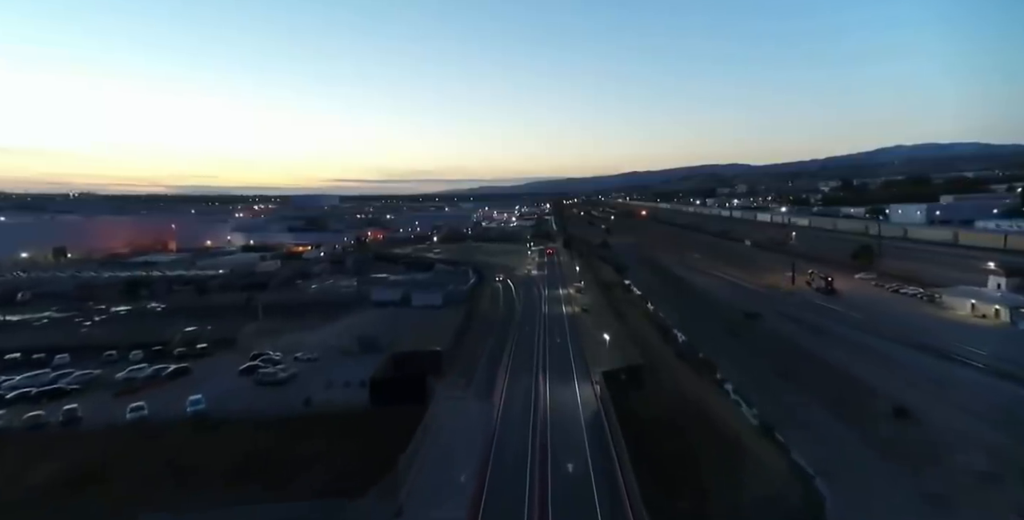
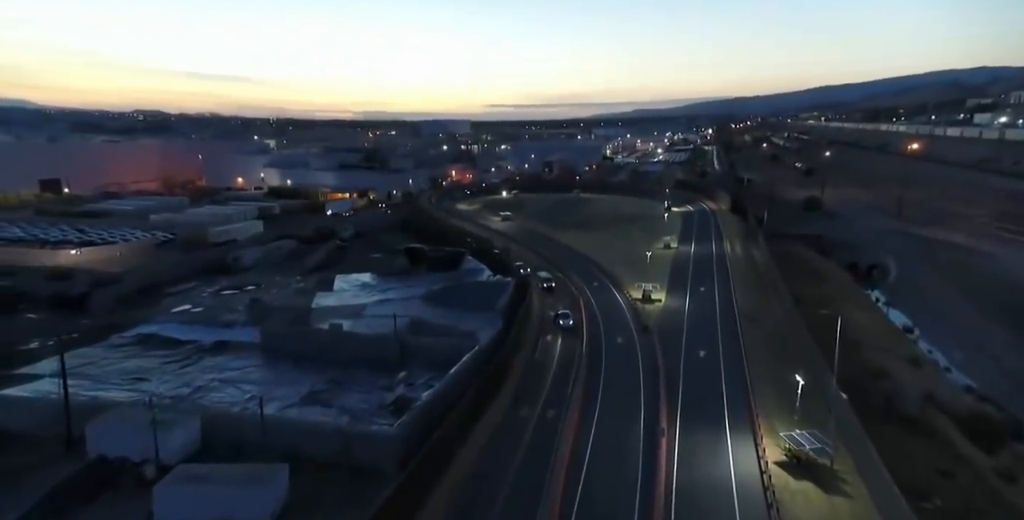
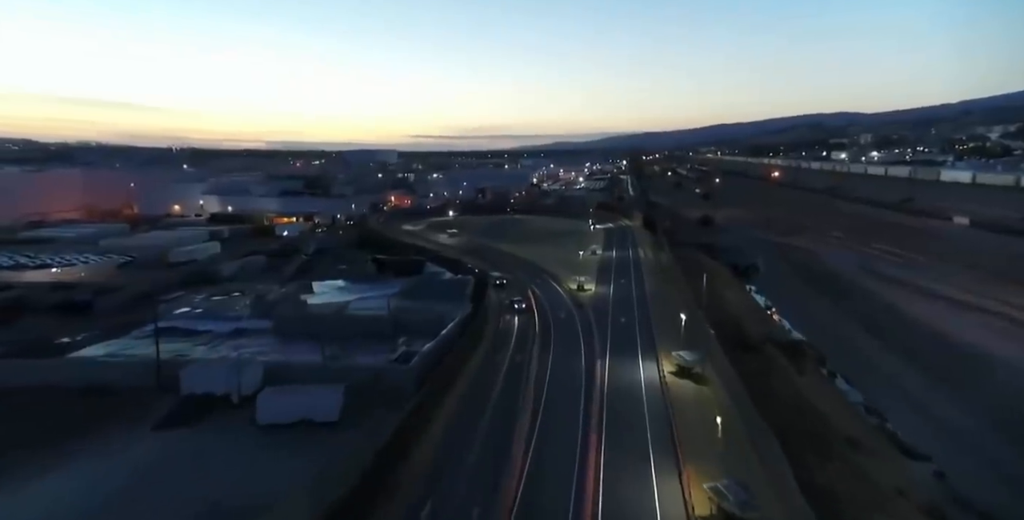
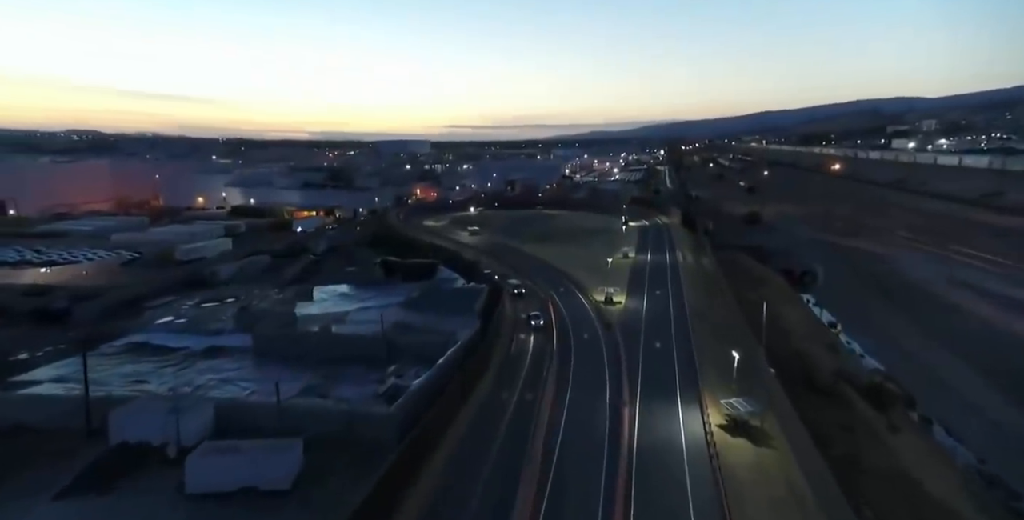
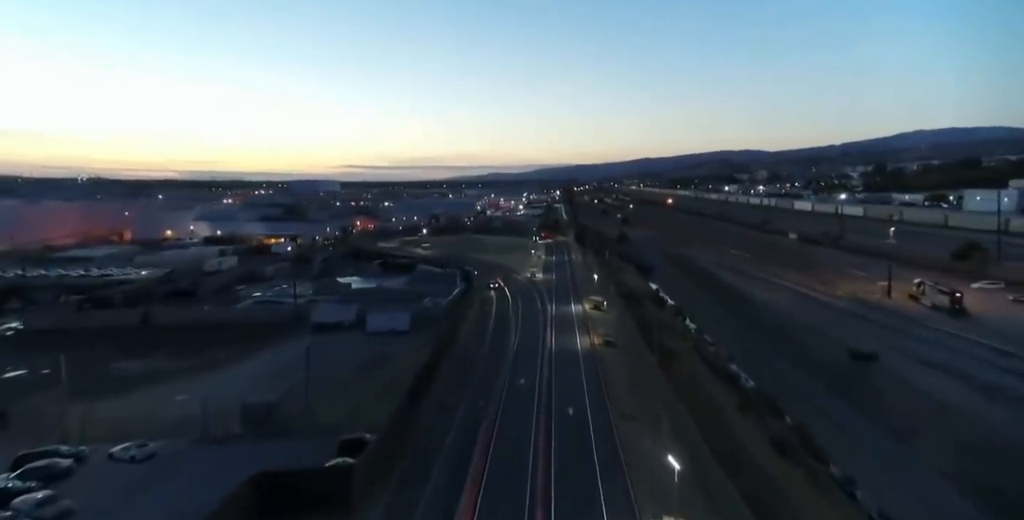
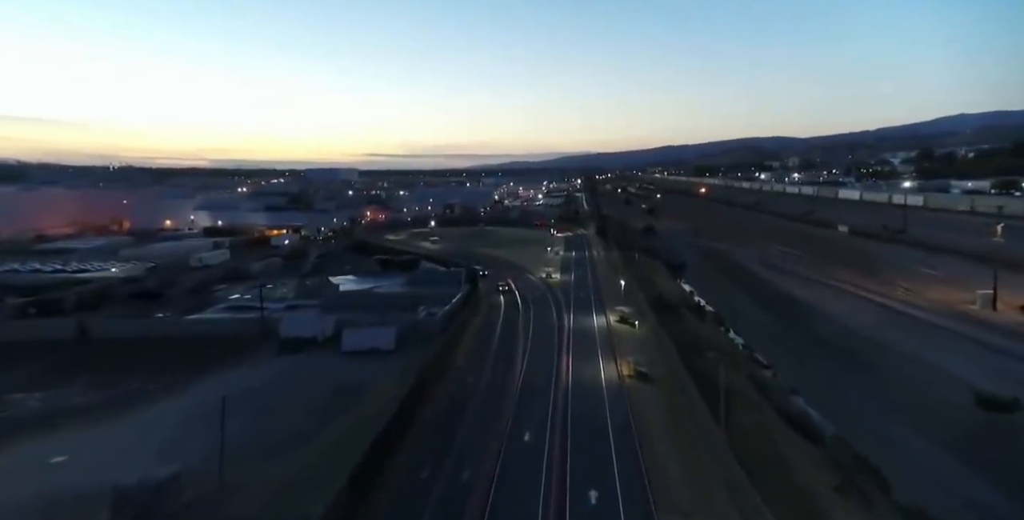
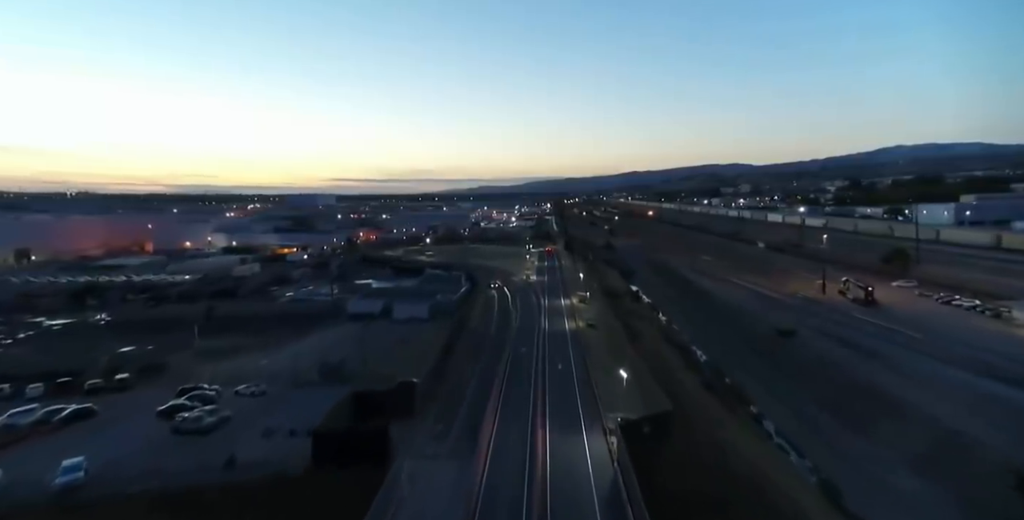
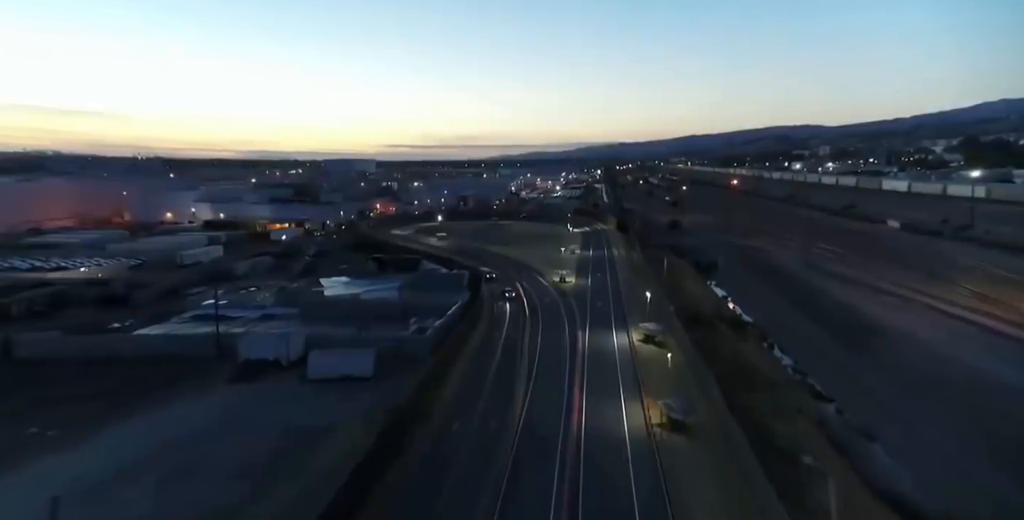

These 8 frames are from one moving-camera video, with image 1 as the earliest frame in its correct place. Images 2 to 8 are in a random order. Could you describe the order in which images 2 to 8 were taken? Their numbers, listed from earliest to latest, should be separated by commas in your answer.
7, 5, 6, 8, 3, 4, 2
